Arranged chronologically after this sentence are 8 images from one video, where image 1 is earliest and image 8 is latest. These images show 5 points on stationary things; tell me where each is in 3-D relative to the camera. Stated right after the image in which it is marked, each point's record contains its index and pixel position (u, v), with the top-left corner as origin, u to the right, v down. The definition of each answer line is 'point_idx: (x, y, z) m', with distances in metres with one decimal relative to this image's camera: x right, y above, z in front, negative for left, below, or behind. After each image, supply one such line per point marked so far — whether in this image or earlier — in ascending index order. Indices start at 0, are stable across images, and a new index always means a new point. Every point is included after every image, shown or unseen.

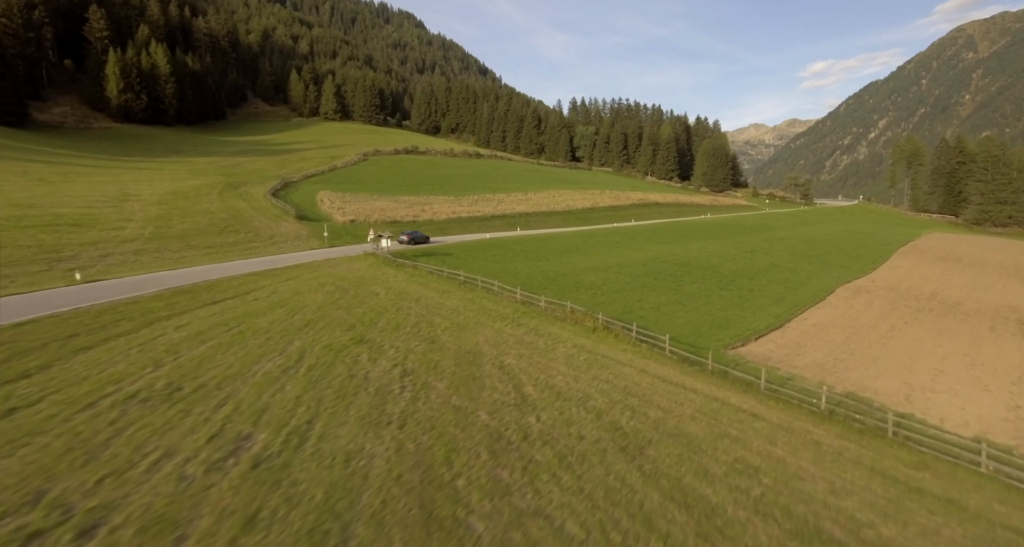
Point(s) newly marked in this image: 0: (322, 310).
0: (-4.9, -1.0, +12.6) m
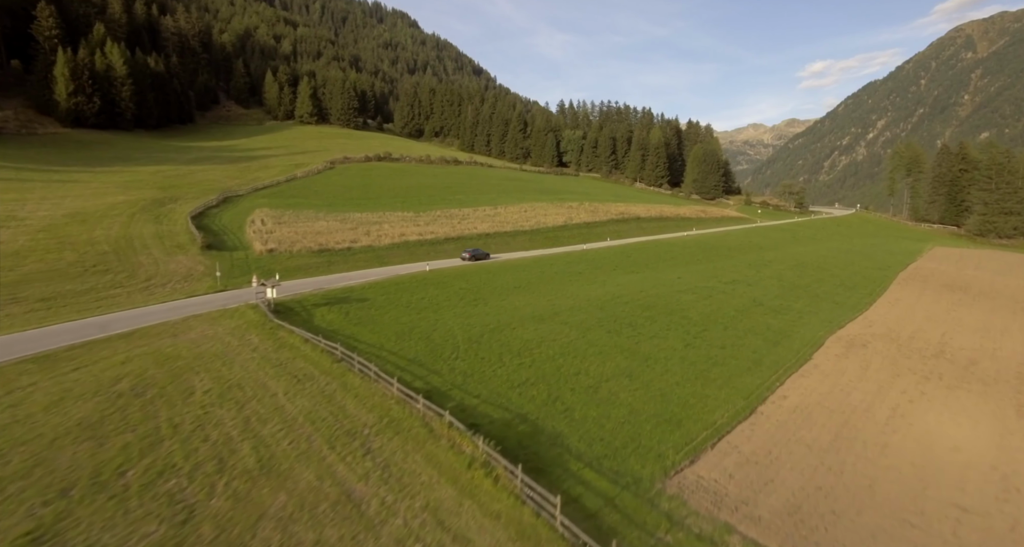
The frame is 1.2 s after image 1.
0: (-8.0, -3.1, +8.5) m
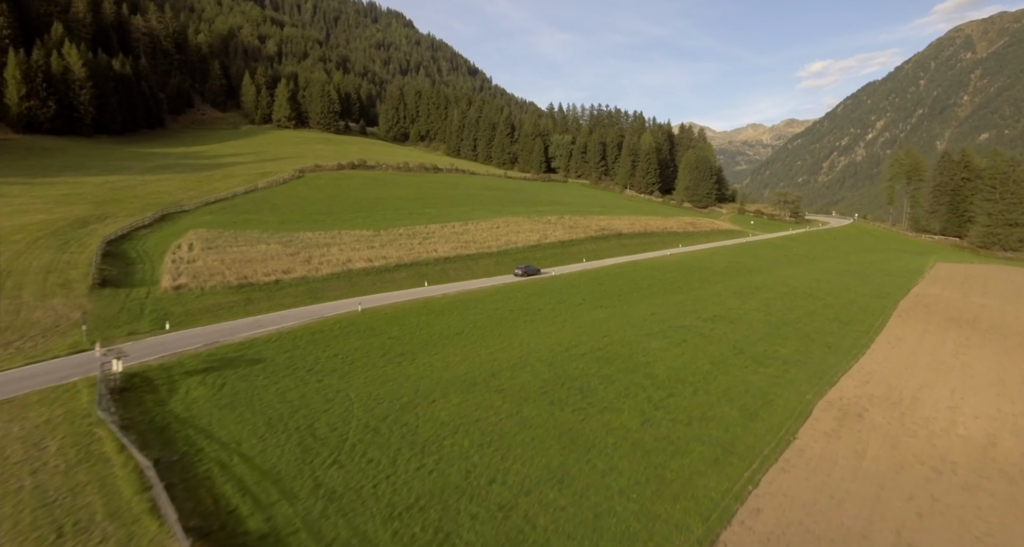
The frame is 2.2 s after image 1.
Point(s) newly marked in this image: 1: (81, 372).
0: (-10.7, -5.0, +4.9) m
1: (-13.1, -2.9, +14.8) m
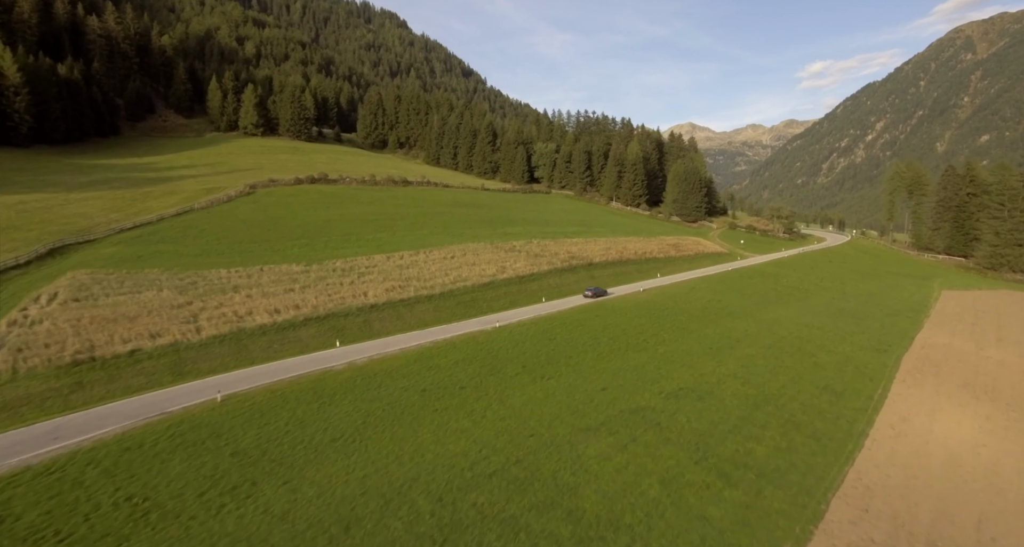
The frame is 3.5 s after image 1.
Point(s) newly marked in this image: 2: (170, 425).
0: (-14.5, -8.1, -0.3) m
1: (-16.8, -6.0, +9.6) m
2: (-11.7, -5.2, +16.6) m
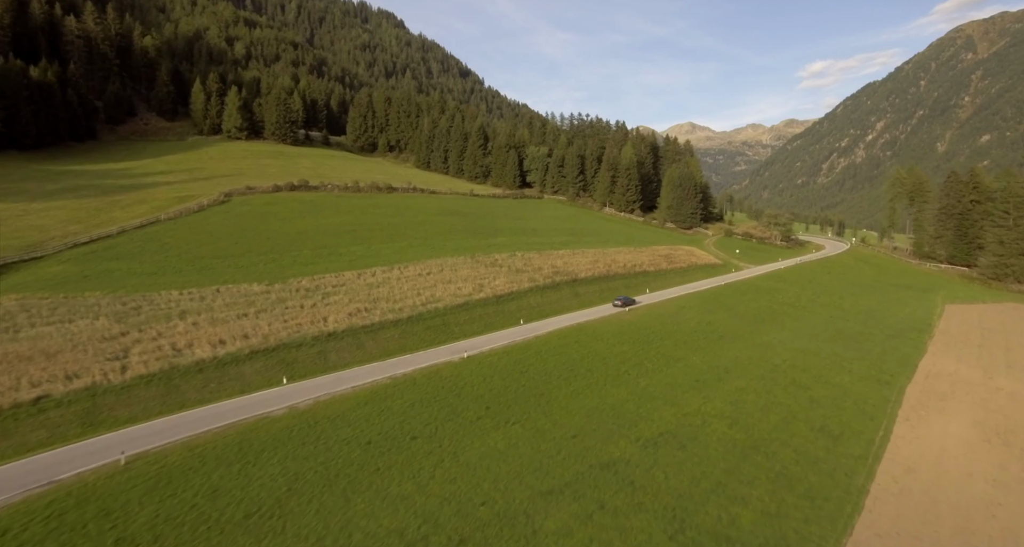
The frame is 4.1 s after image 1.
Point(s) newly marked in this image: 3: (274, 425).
0: (-16.2, -9.6, -2.7) m
1: (-18.6, -7.4, +7.2) m
2: (-13.4, -6.6, +14.2) m
3: (-9.4, -5.9, +19.3) m
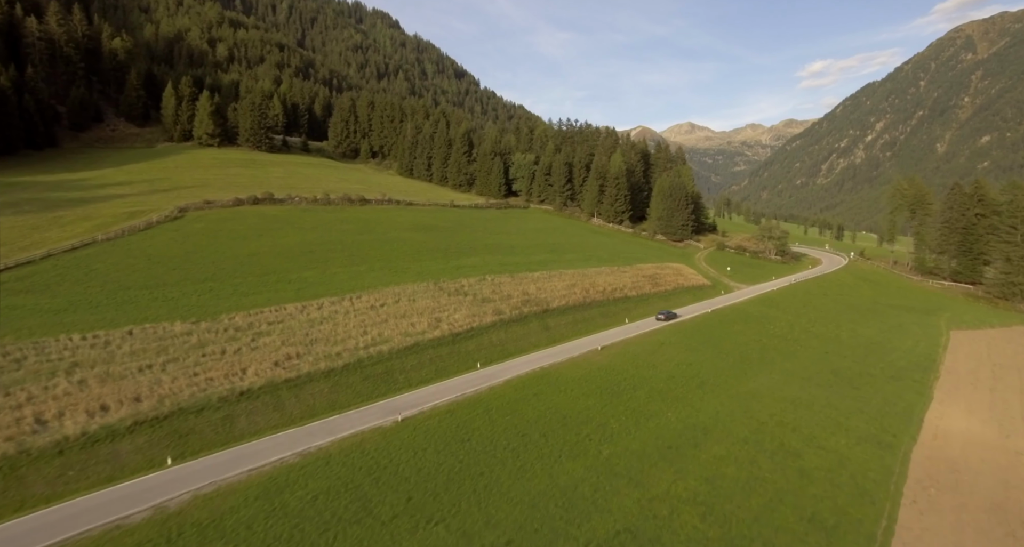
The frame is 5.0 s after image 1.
0: (-19.0, -11.9, -6.6) m
1: (-21.4, -9.8, +3.3) m
2: (-16.2, -9.0, +10.3) m
3: (-12.3, -8.3, +15.4) m
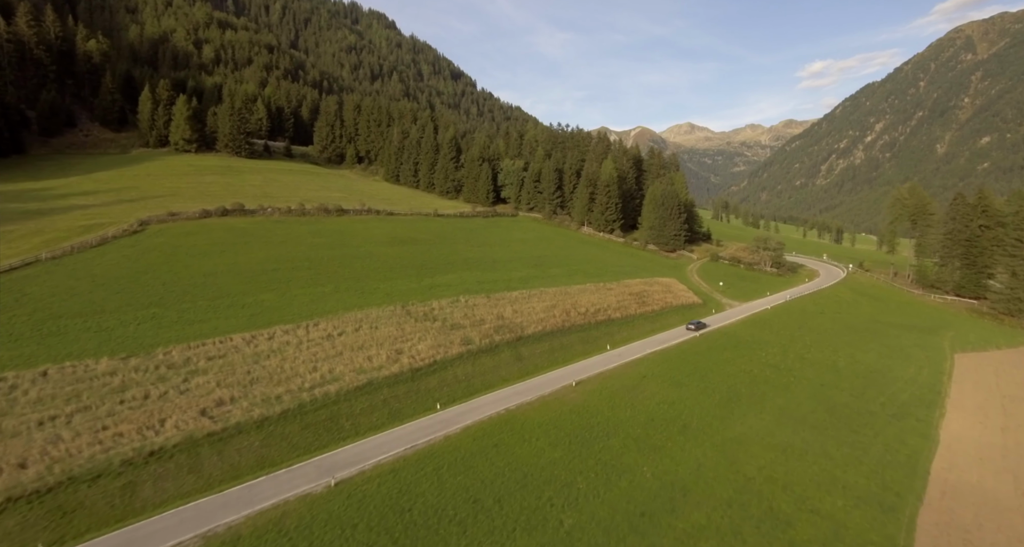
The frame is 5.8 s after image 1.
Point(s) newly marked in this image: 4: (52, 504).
0: (-21.1, -13.7, -9.5) m
1: (-23.5, -11.6, +0.3) m
2: (-18.4, -10.8, +7.4) m
3: (-14.4, -10.1, +12.5) m
4: (-16.9, -8.4, +18.3) m
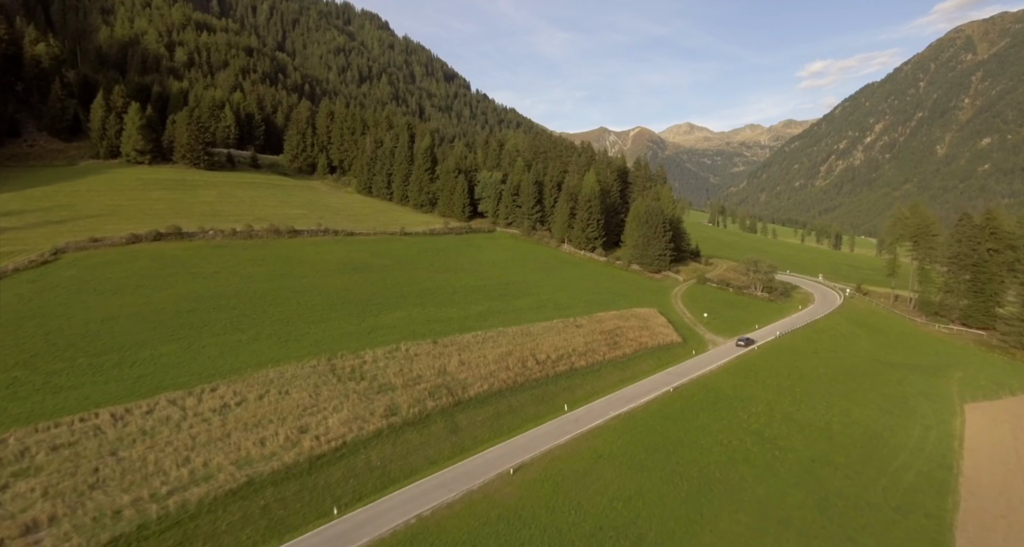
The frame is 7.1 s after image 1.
0: (-25.1, -17.1, -15.1) m
1: (-27.5, -15.0, -5.2) m
2: (-22.4, -14.2, +1.8) m
3: (-18.4, -13.5, +6.9) m
4: (-20.9, -11.8, +12.7) m
